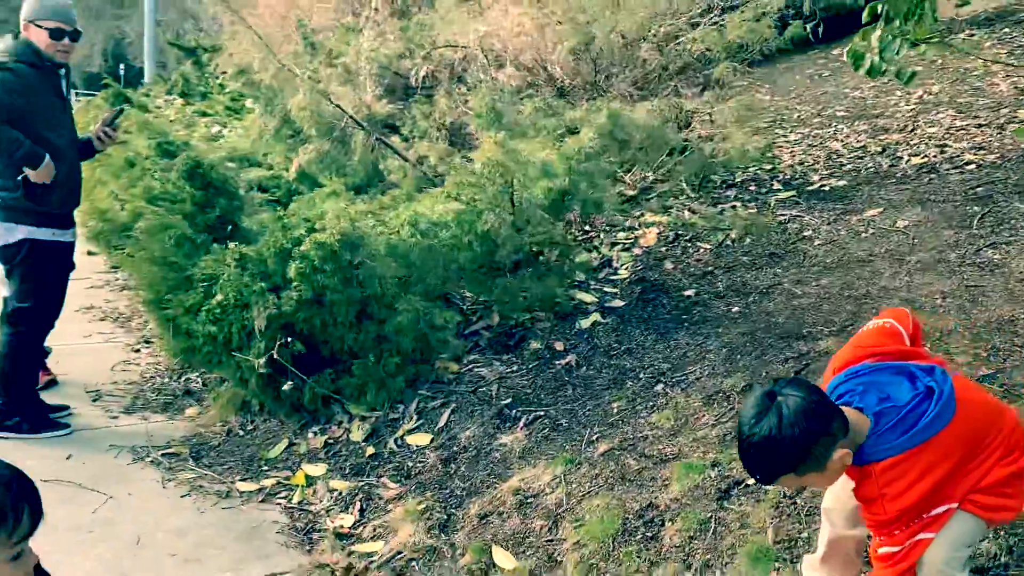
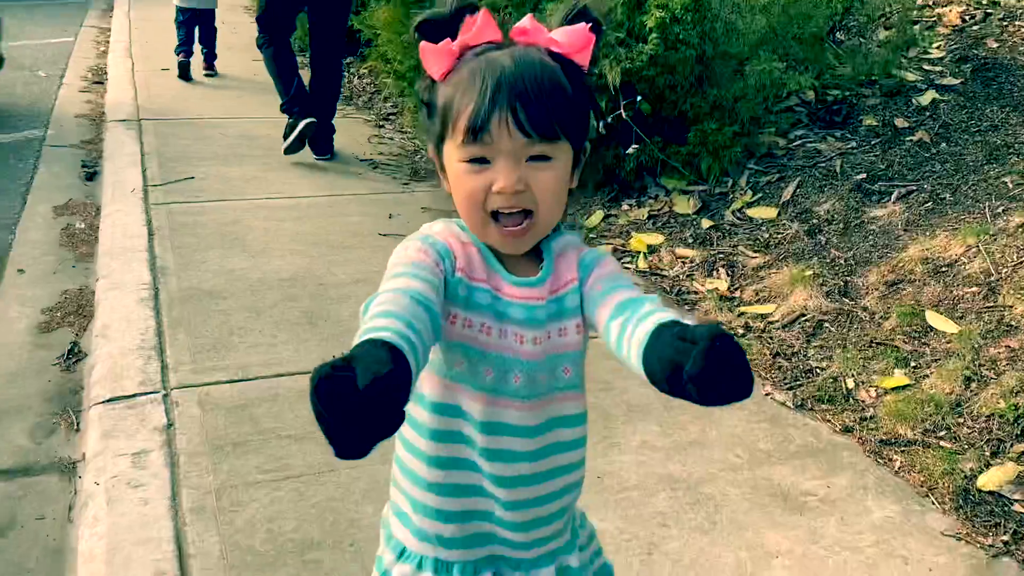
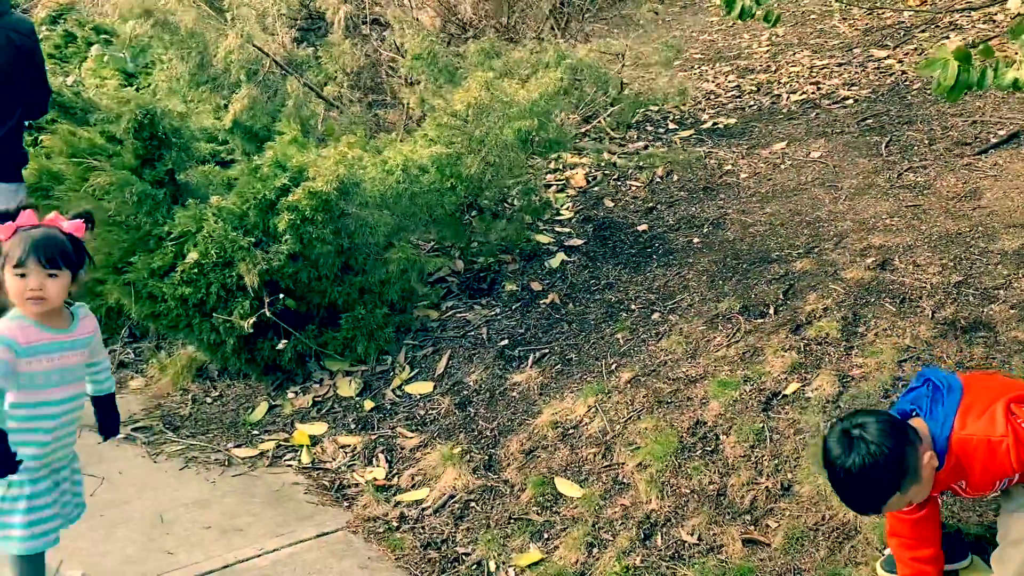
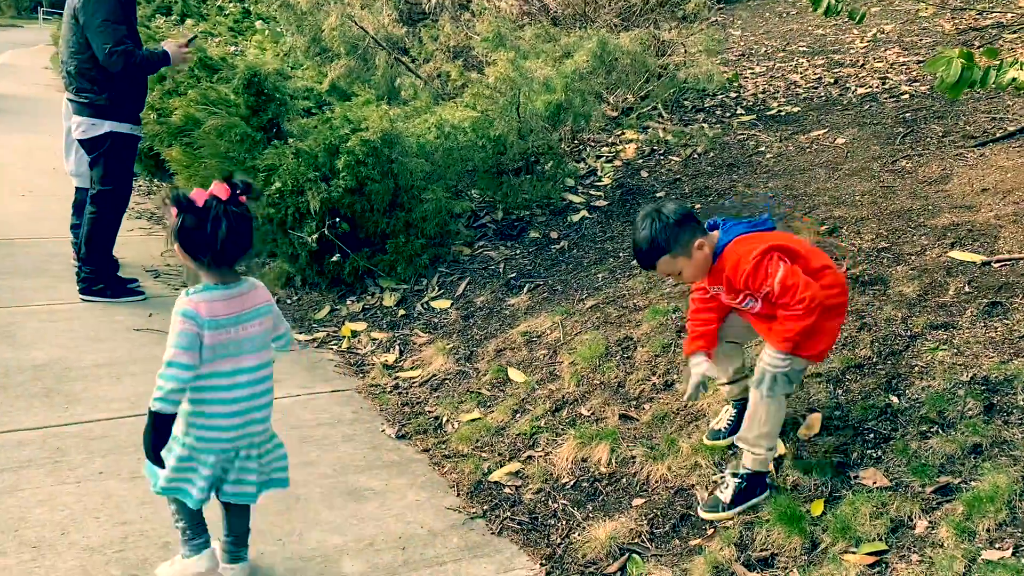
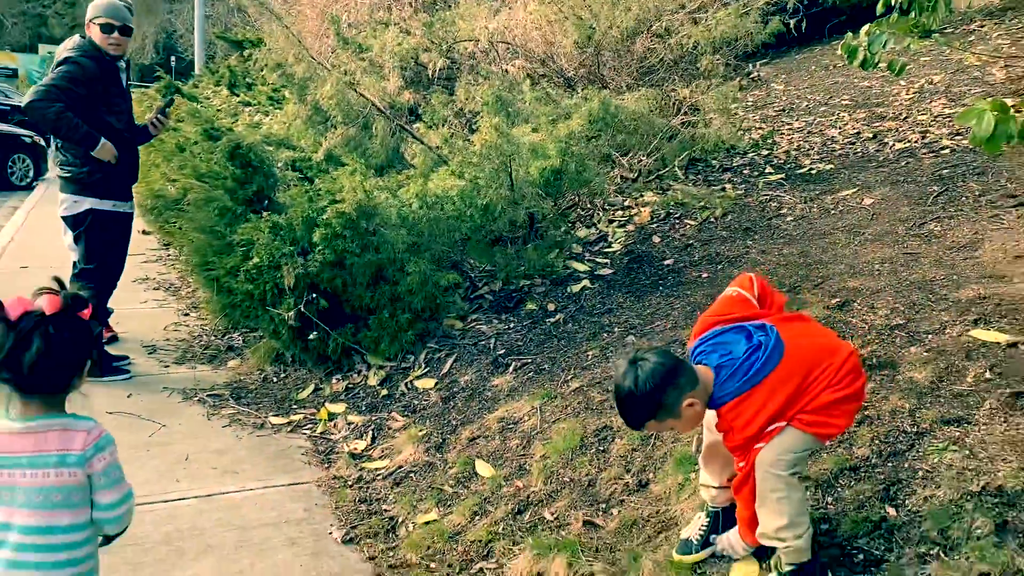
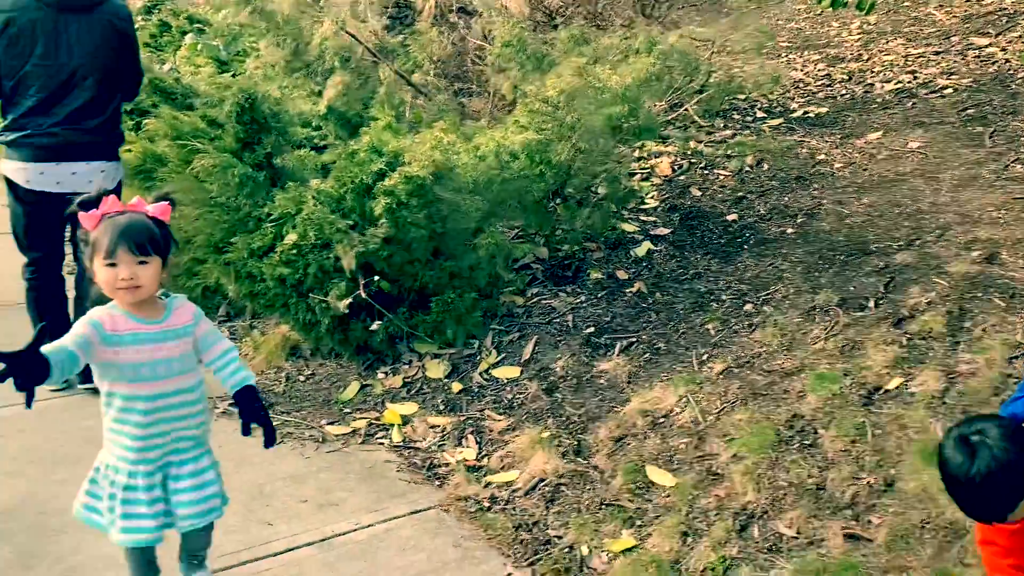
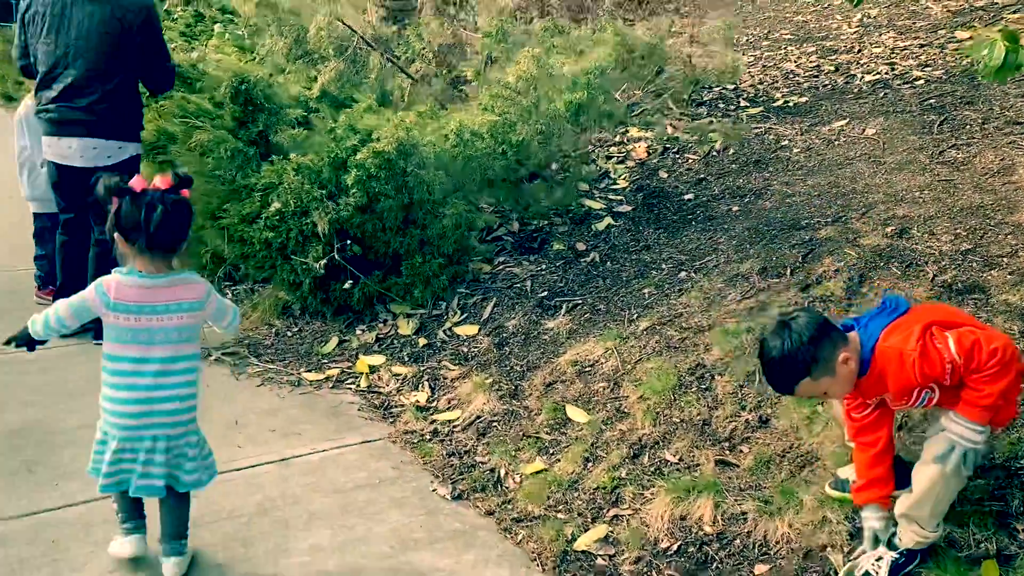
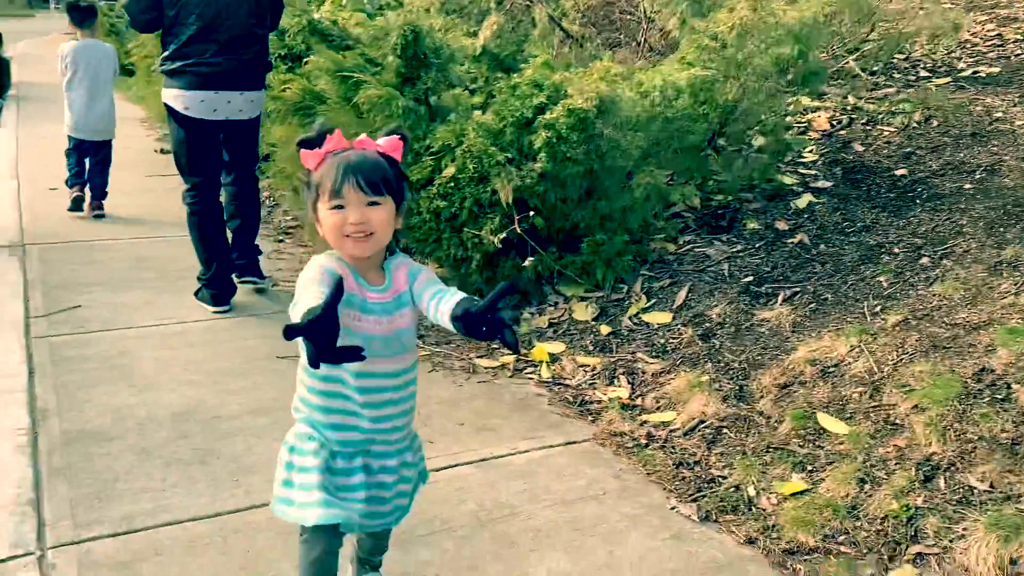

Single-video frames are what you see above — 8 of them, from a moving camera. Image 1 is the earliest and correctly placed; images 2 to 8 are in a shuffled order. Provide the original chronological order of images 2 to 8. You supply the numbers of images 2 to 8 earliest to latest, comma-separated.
5, 4, 7, 3, 6, 8, 2
